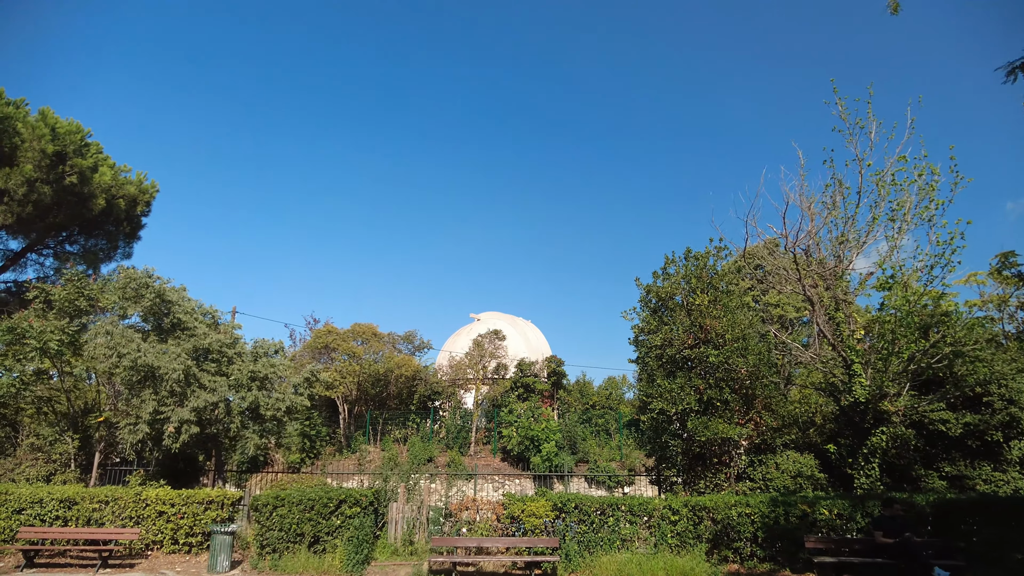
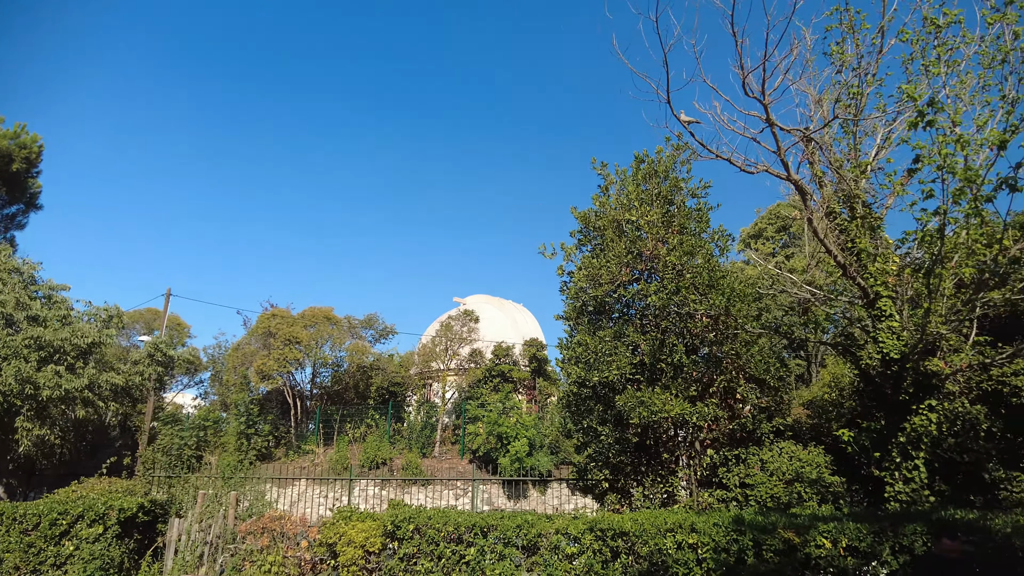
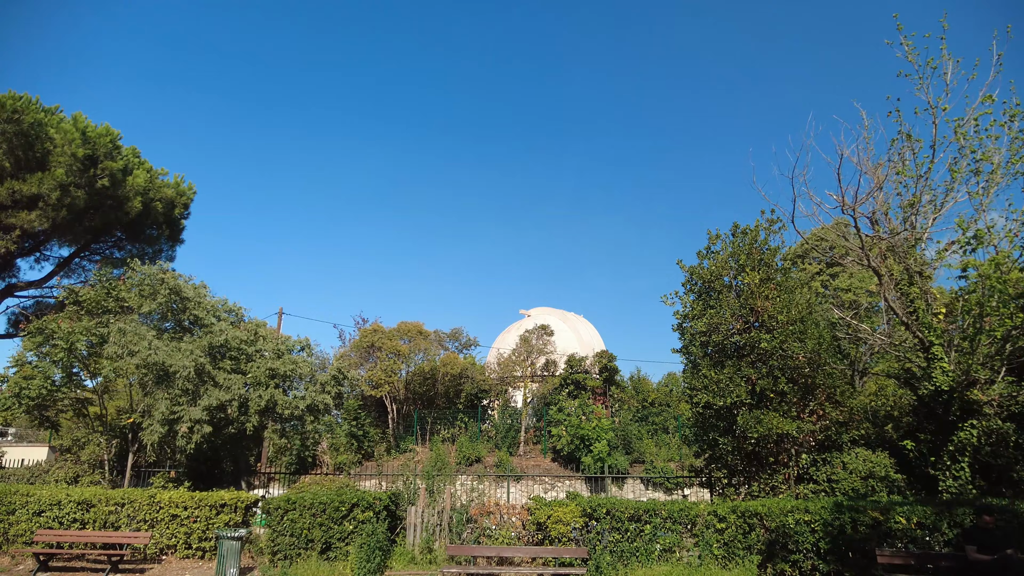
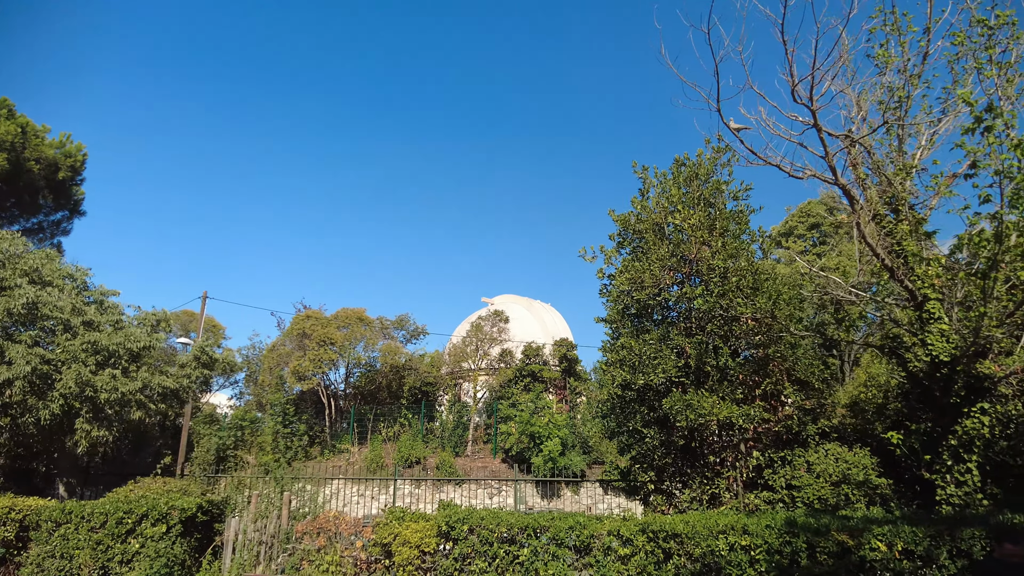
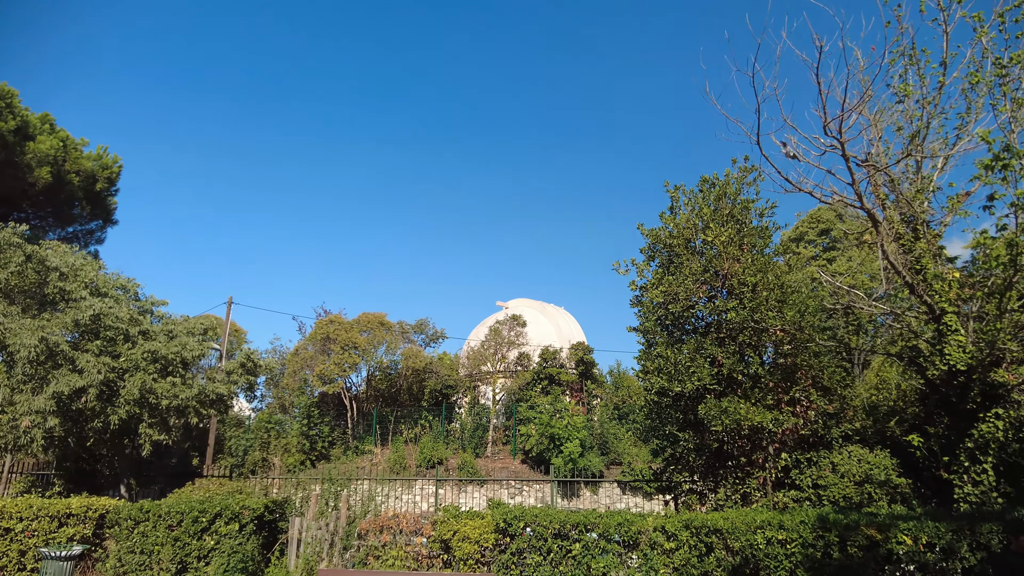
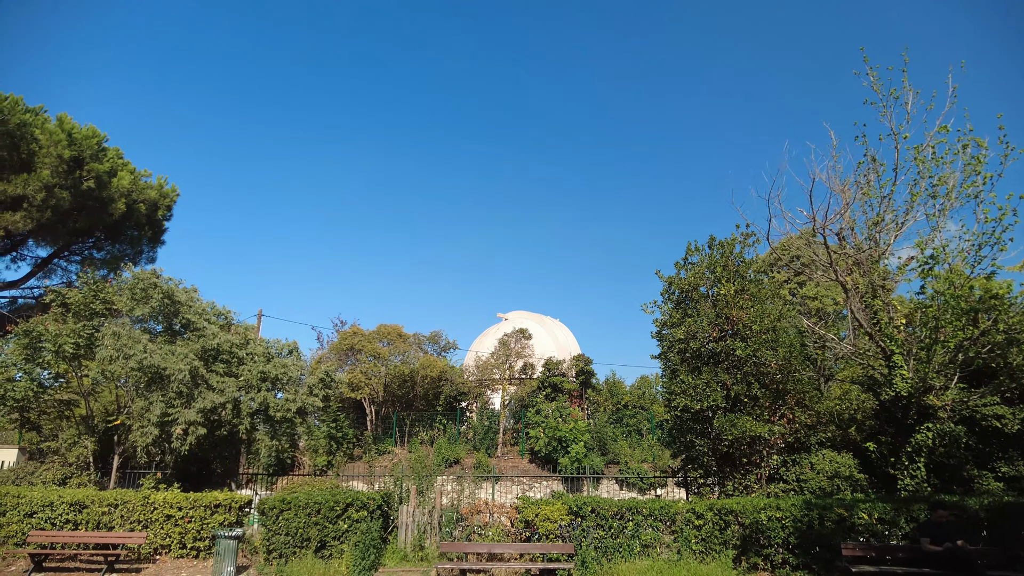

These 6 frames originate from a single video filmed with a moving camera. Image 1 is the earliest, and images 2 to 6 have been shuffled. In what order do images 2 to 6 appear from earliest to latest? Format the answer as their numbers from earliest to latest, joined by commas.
6, 3, 5, 4, 2
